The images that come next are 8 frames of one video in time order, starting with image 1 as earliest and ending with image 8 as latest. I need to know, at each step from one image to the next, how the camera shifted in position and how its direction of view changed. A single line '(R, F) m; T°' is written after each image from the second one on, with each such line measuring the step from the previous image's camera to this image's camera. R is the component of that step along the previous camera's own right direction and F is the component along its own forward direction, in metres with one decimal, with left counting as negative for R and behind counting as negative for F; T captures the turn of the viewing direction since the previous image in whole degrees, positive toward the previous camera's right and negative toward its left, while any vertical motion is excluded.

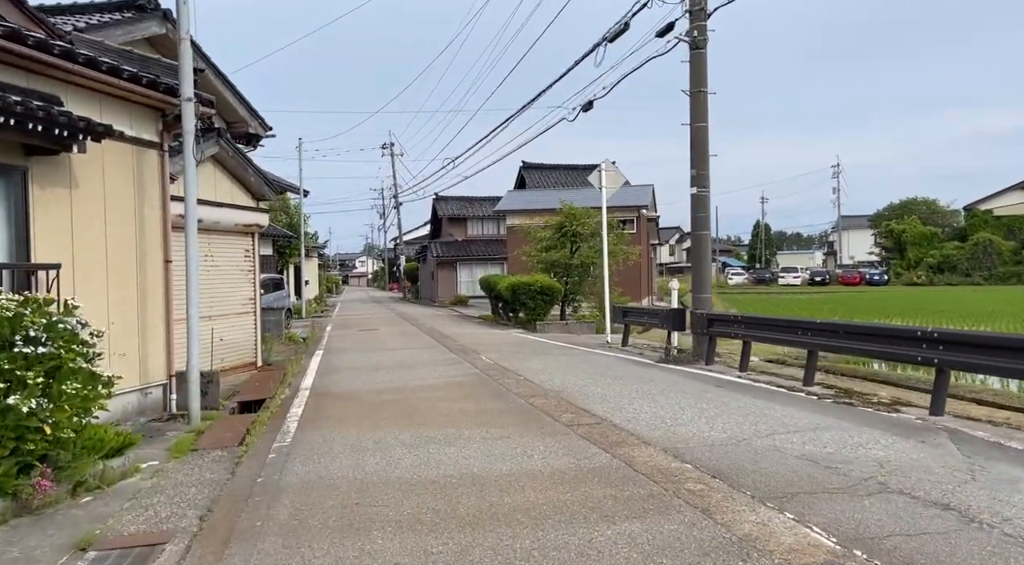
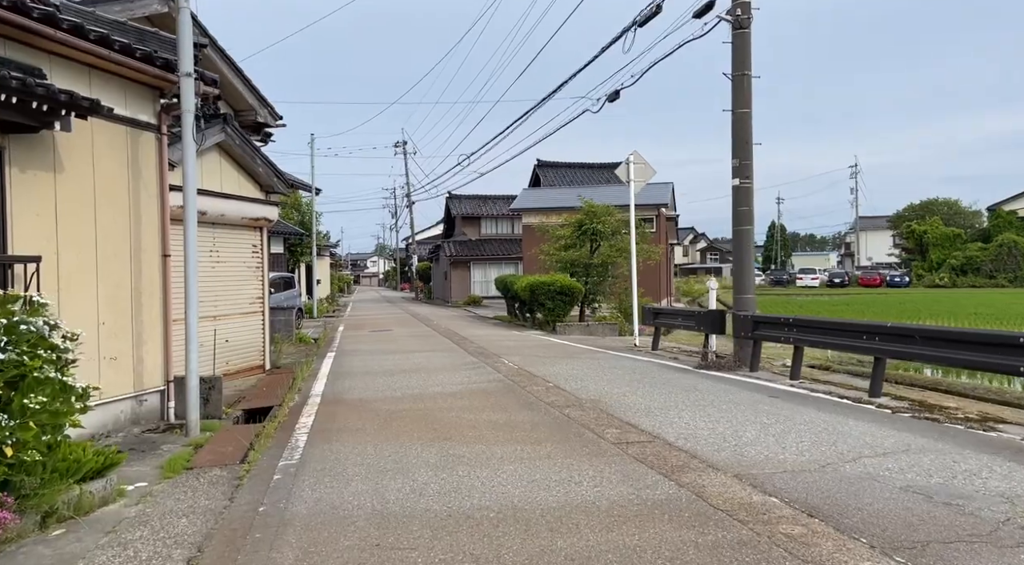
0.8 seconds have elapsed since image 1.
(-0.2, +0.8) m; -1°
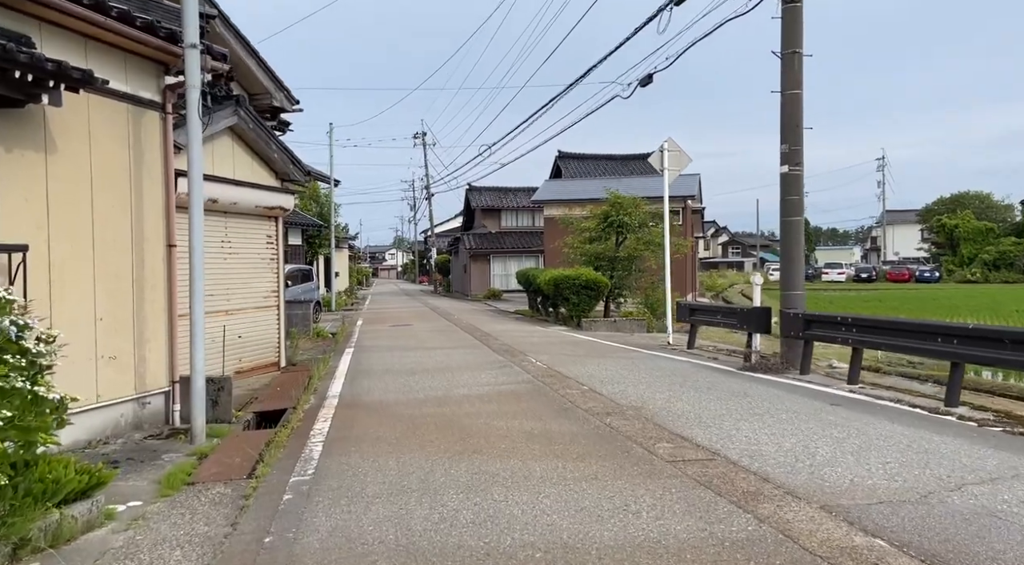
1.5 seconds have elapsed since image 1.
(-0.2, +0.6) m; -1°
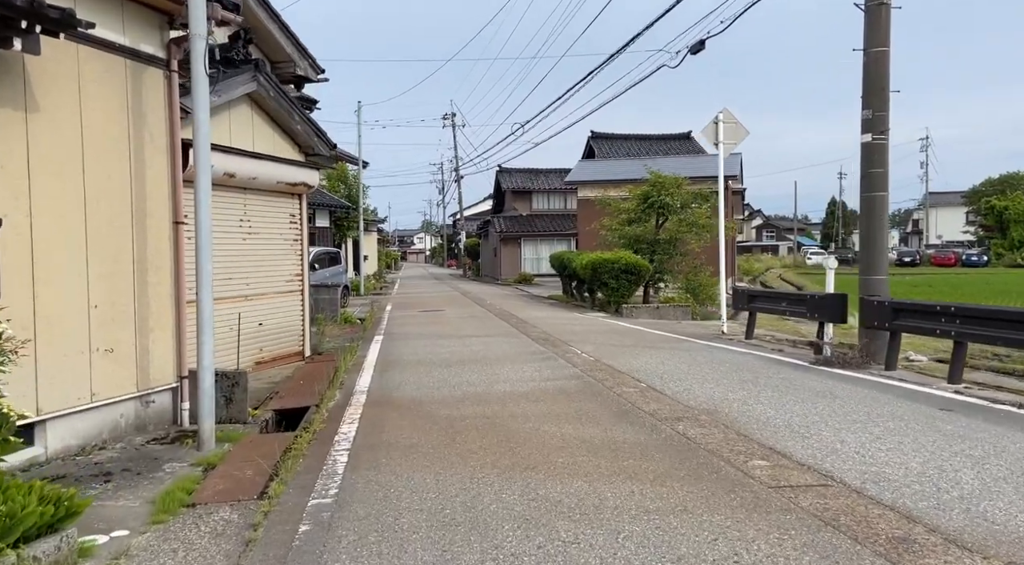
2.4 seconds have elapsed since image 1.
(-0.2, +0.9) m; -2°
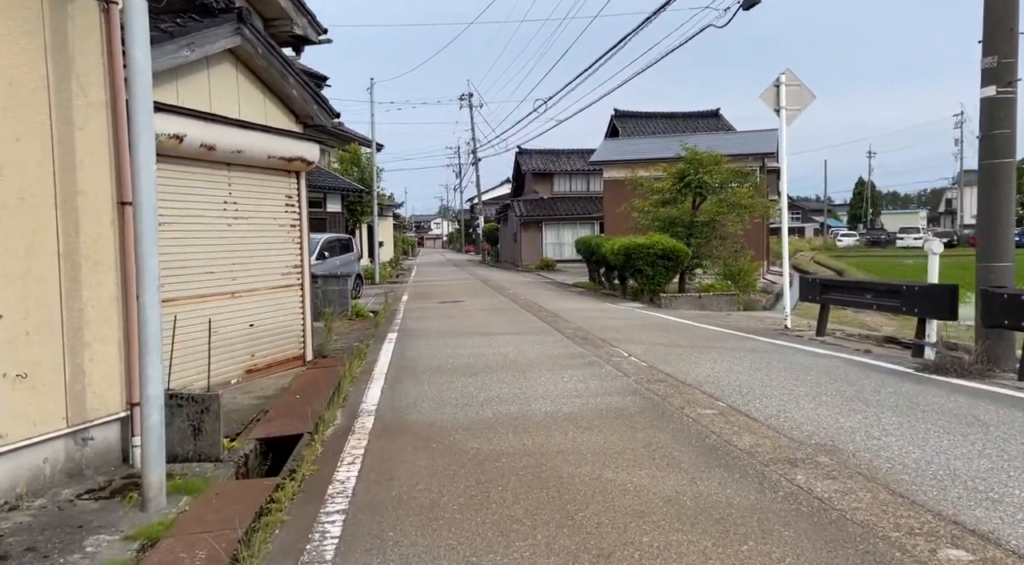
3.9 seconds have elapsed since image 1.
(-0.2, +1.4) m; -1°
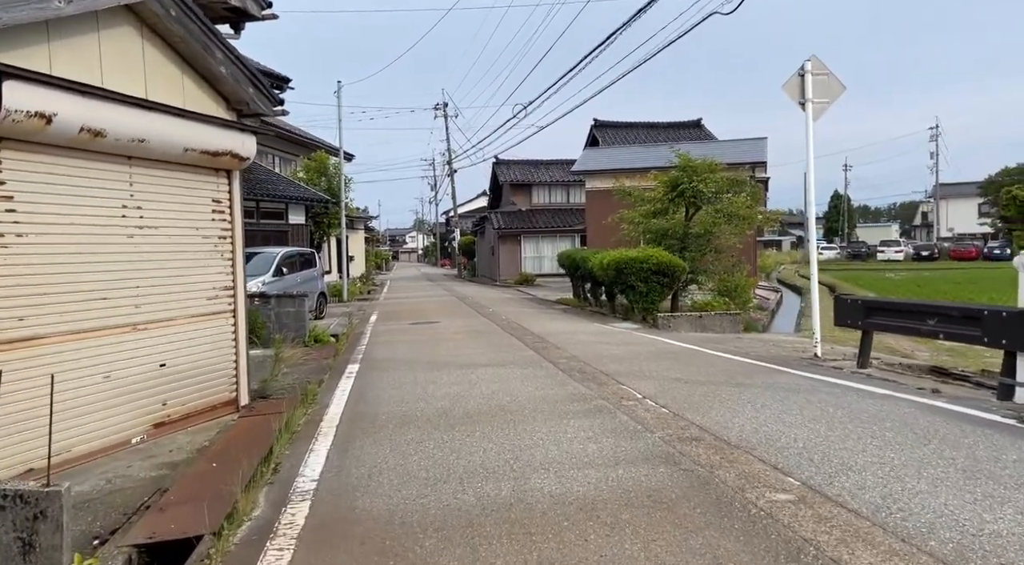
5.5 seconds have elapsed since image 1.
(-0.1, +1.6) m; +2°
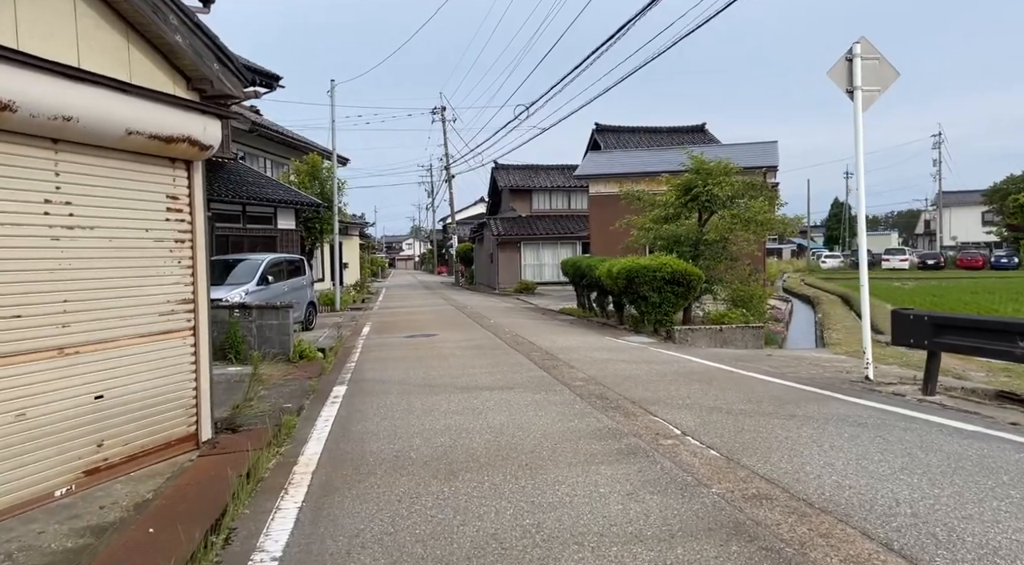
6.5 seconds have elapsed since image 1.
(-0.1, +1.0) m; 0°
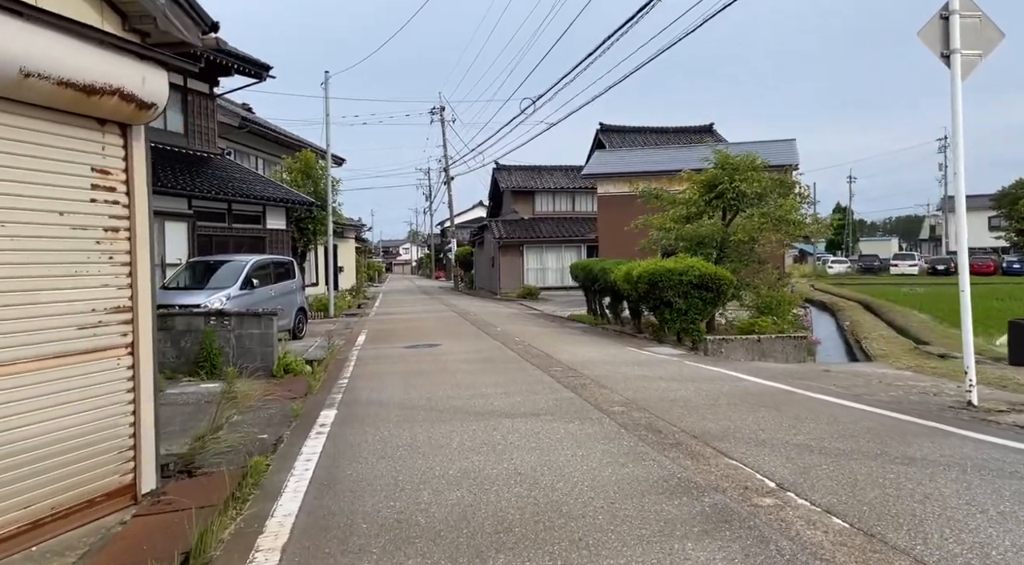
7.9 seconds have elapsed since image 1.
(-0.3, +1.3) m; 0°
